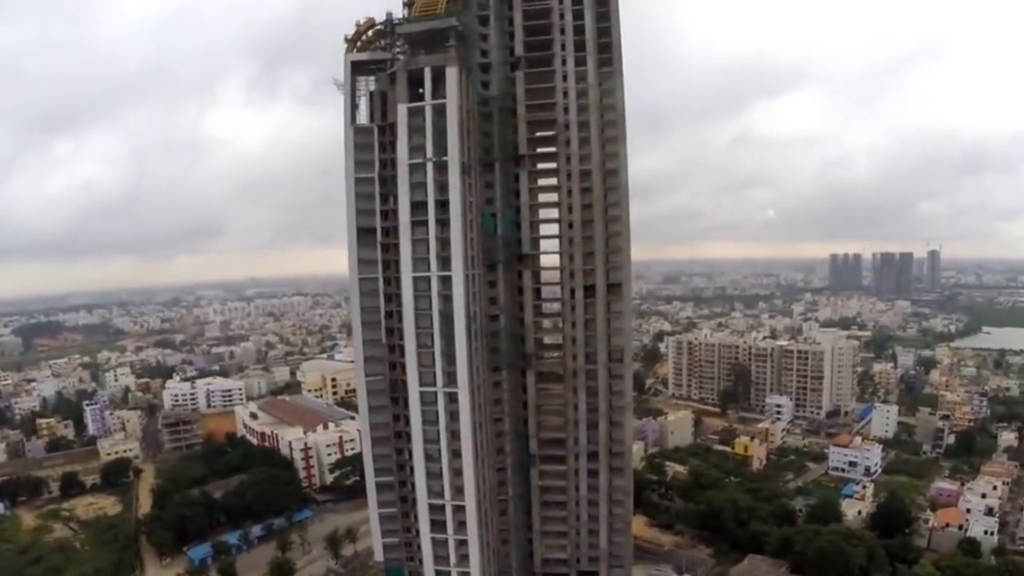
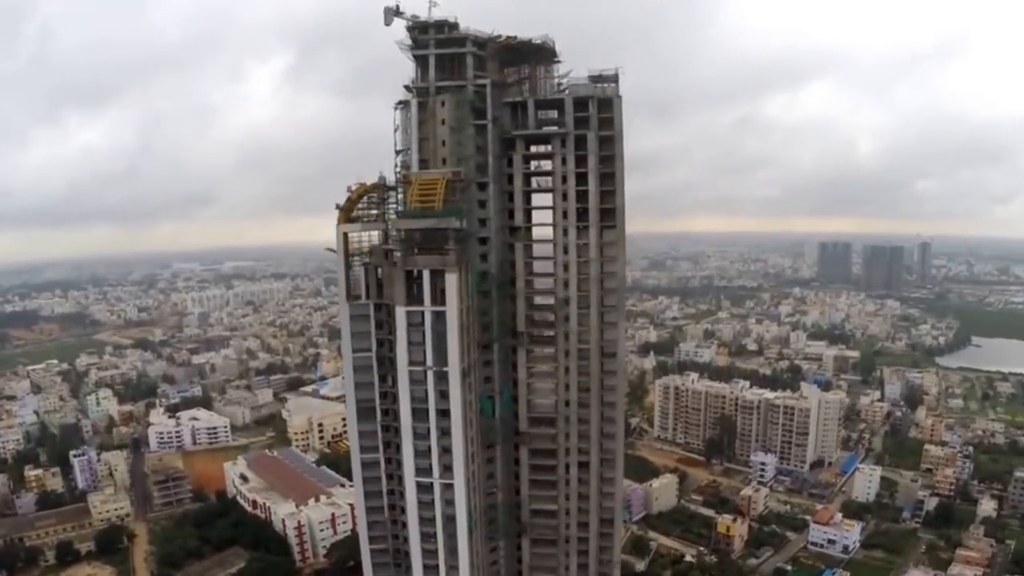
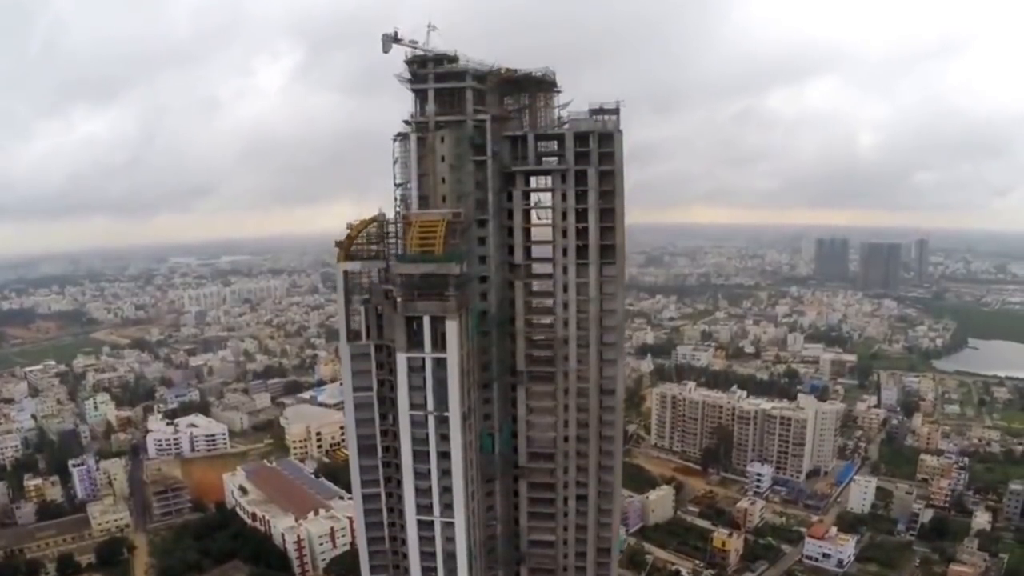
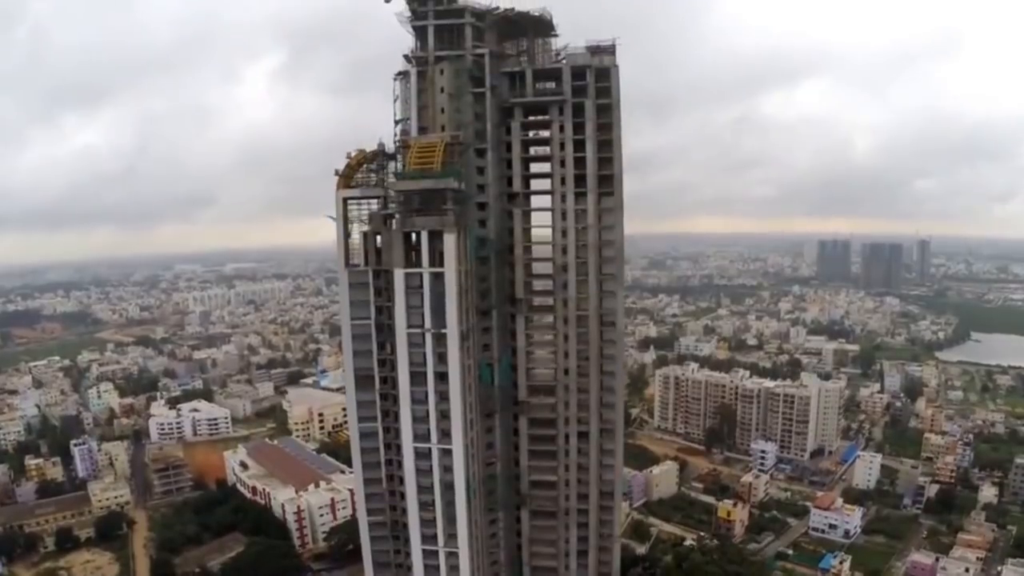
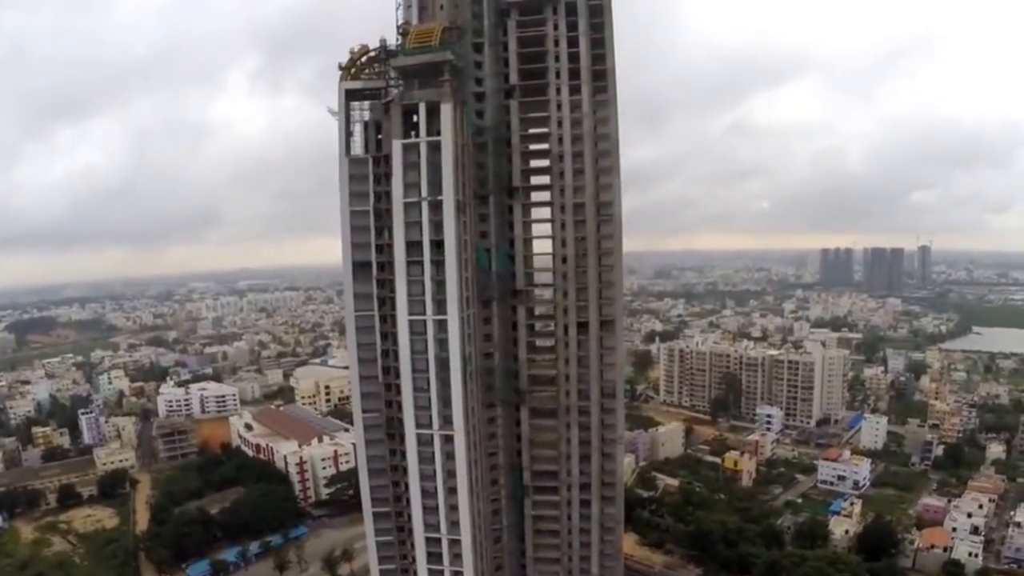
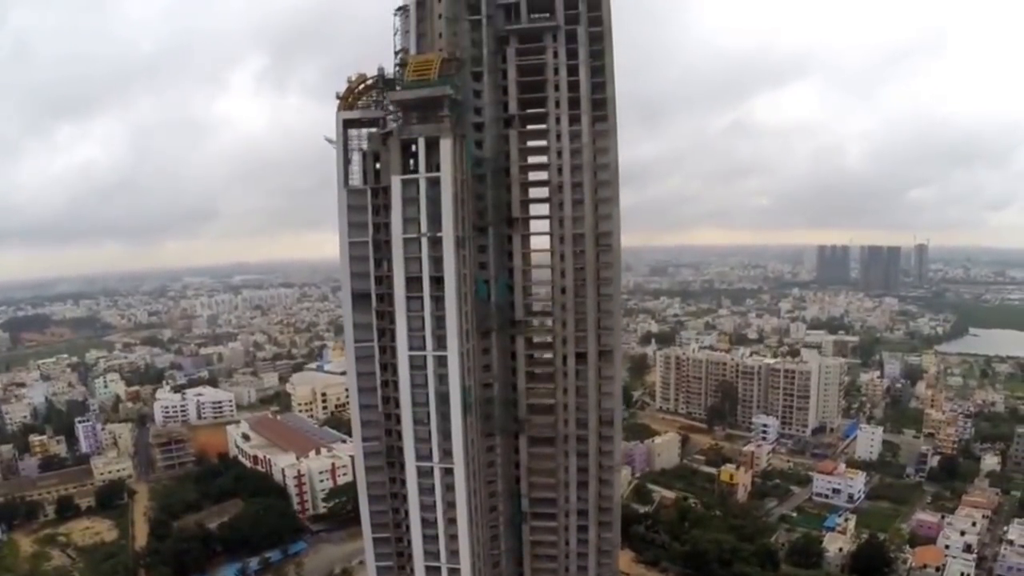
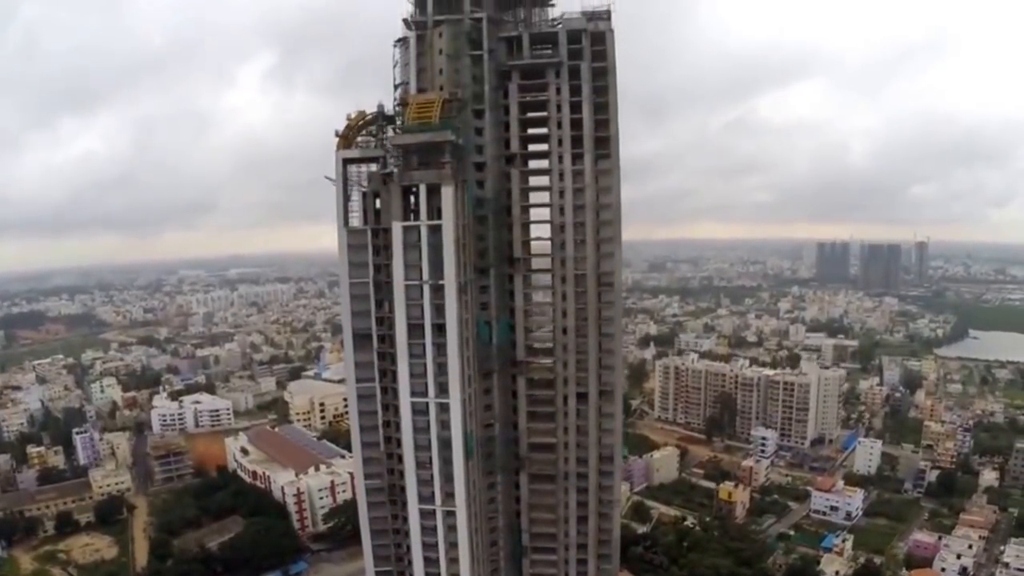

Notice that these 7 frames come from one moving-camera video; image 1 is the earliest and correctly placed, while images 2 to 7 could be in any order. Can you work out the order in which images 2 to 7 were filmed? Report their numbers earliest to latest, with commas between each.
5, 6, 7, 4, 2, 3
